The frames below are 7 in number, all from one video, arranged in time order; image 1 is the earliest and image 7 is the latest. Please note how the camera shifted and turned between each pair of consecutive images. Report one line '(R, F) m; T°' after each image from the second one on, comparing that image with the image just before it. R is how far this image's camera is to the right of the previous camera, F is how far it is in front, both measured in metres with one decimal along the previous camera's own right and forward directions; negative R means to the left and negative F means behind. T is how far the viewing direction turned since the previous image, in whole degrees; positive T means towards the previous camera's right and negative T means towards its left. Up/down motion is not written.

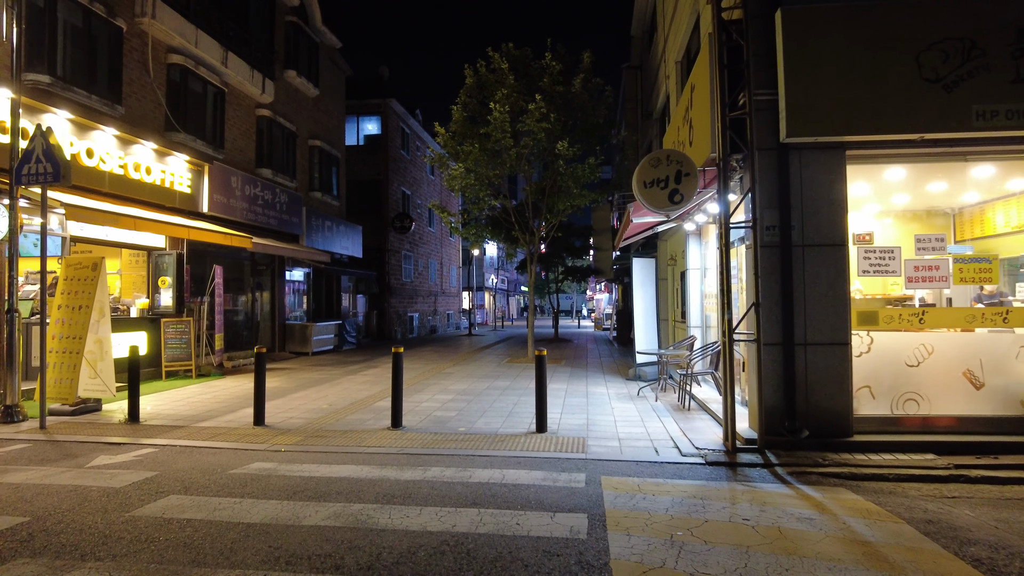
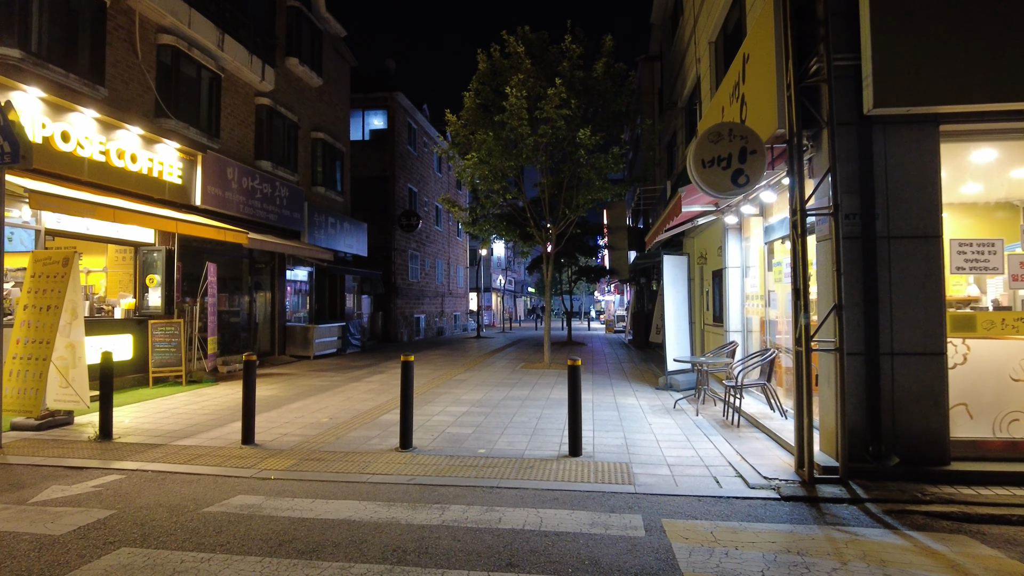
(-0.2, +1.0) m; 0°
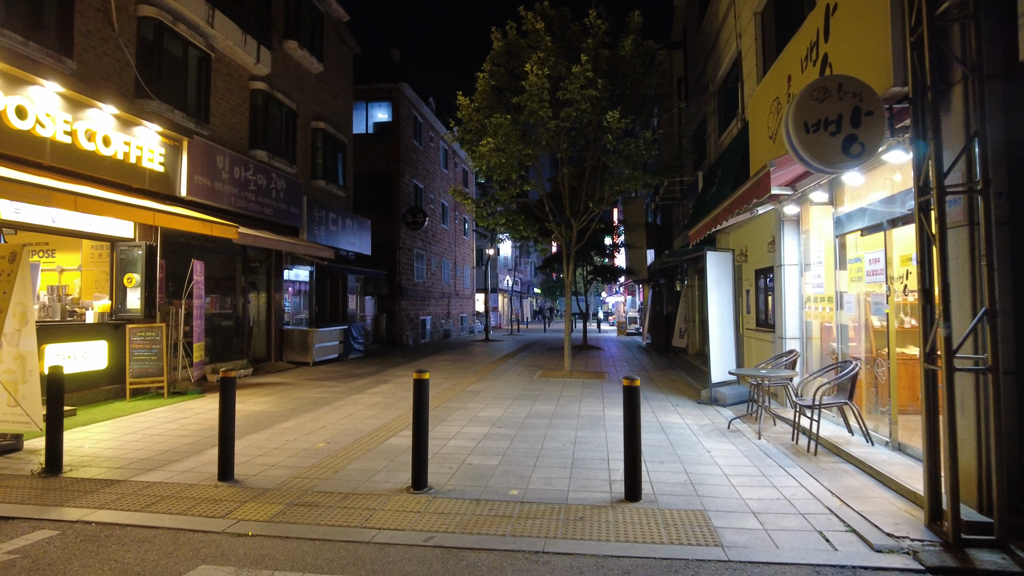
(-0.3, +1.2) m; 0°
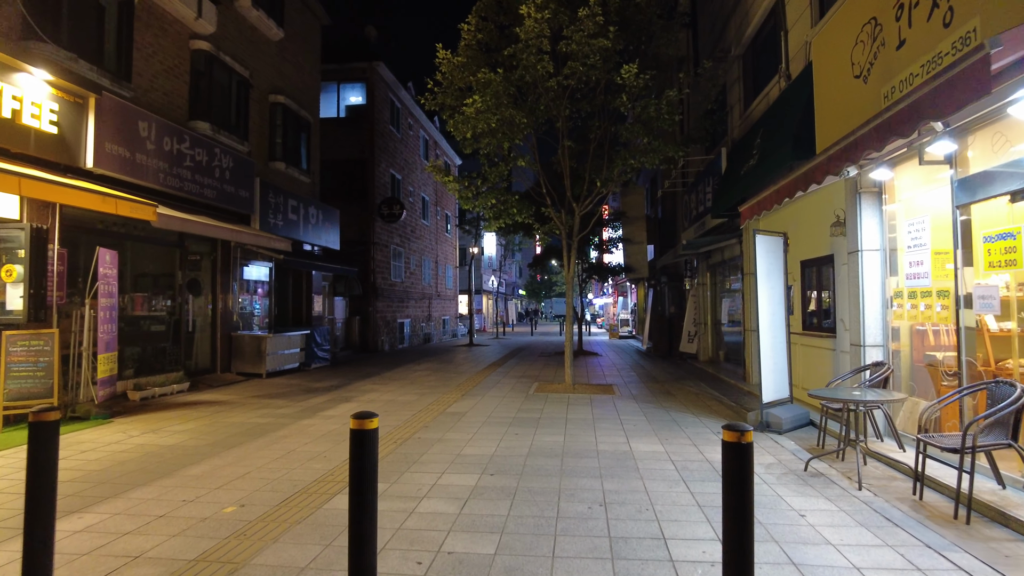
(-0.1, +2.1) m; +1°
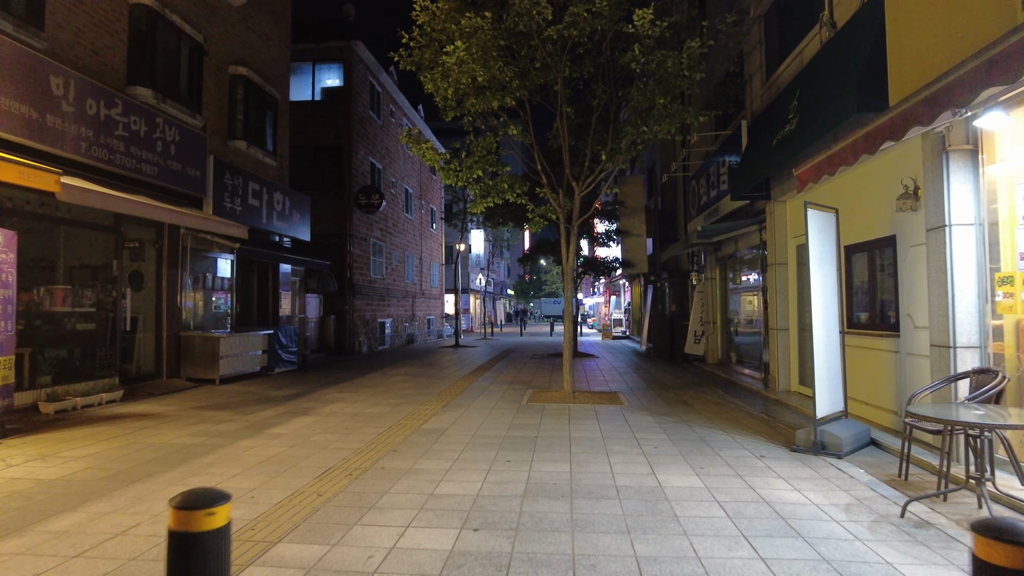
(0.0, +1.5) m; +1°
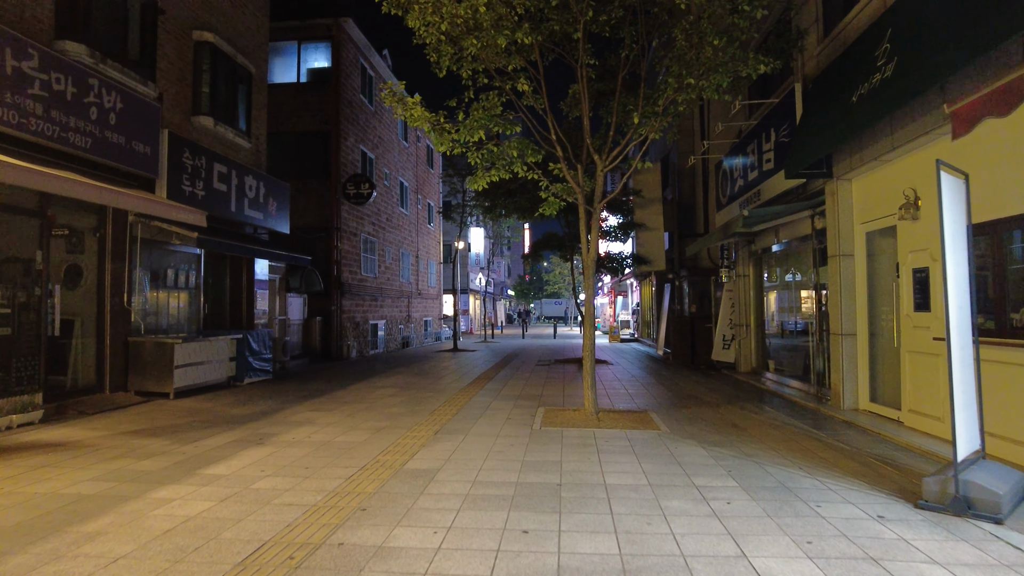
(-0.1, +1.7) m; 0°
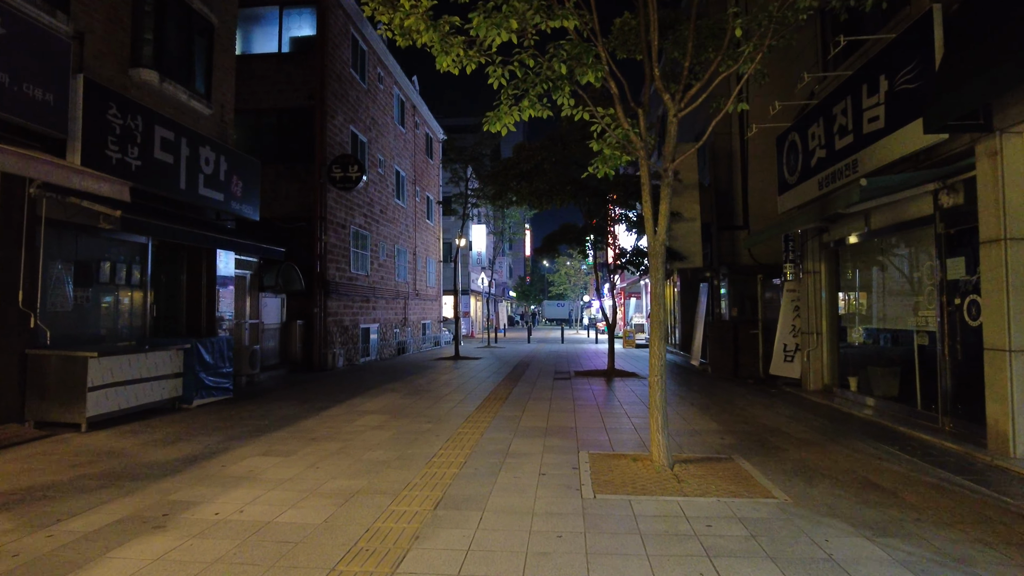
(-0.3, +2.4) m; 0°
